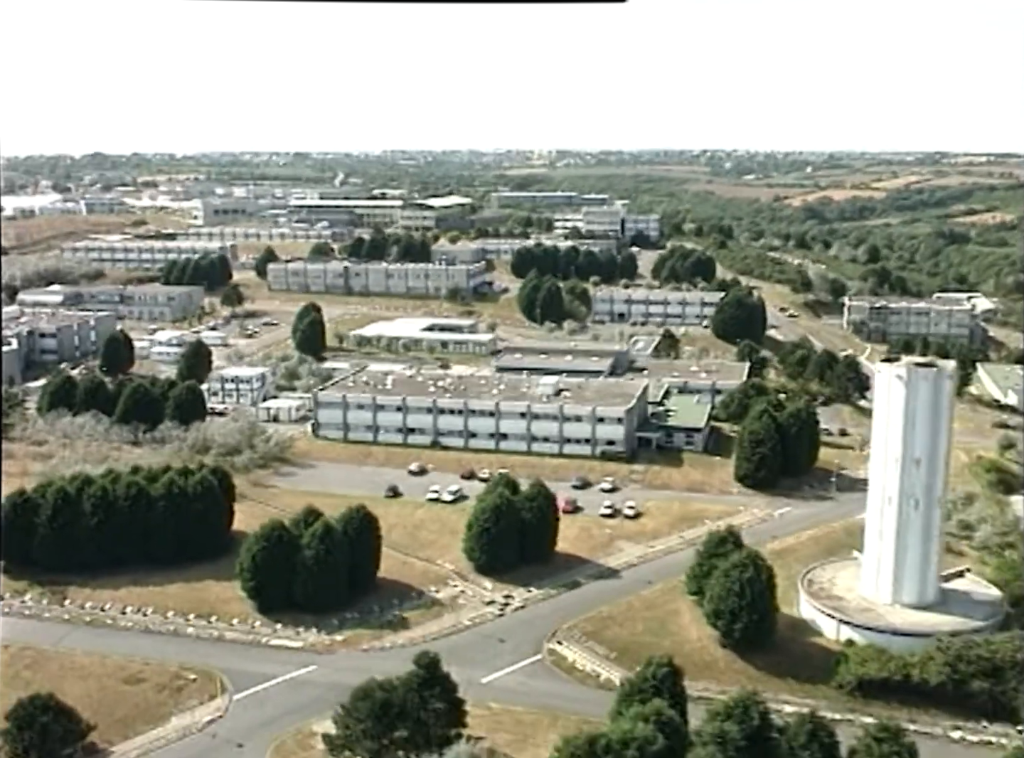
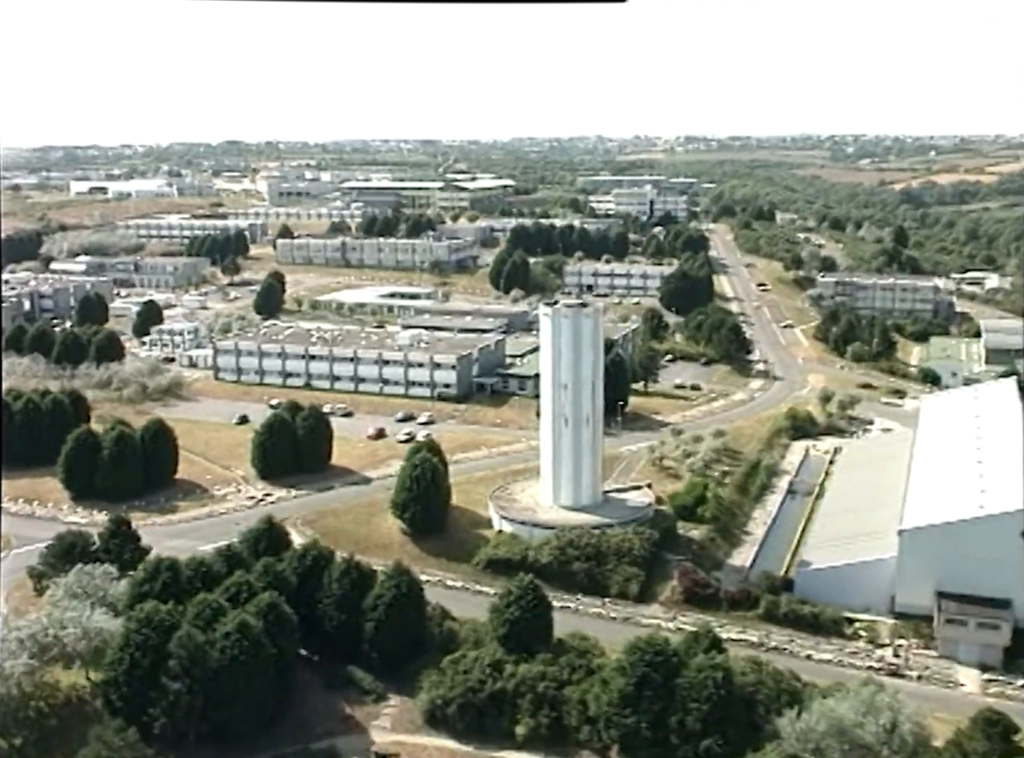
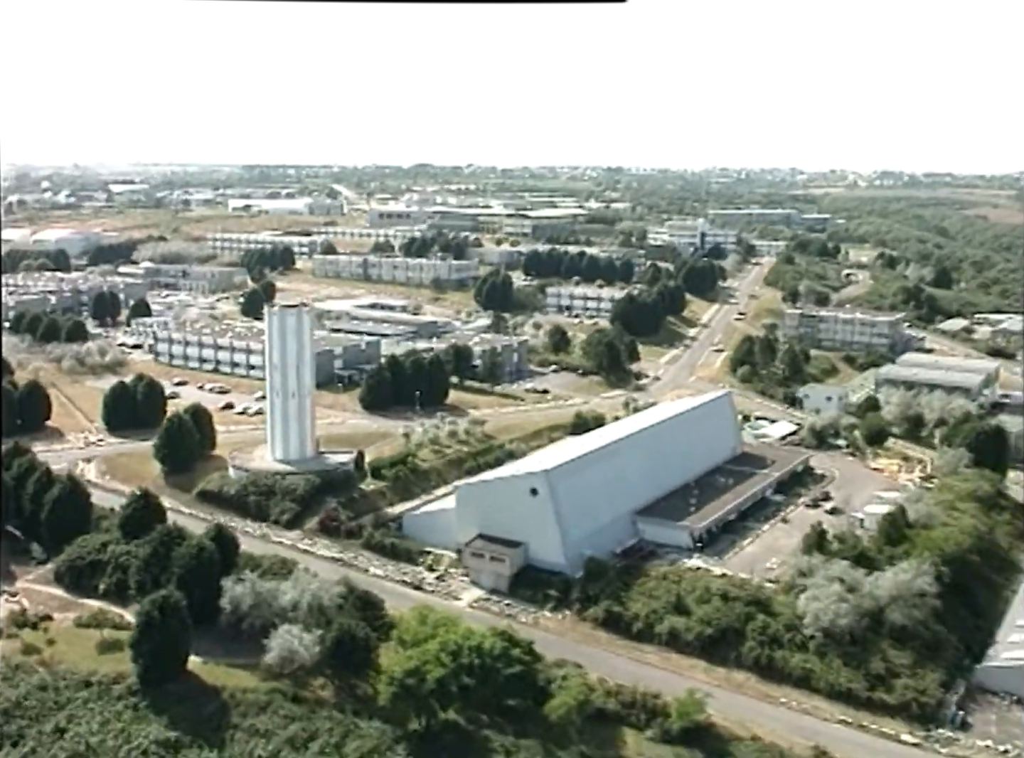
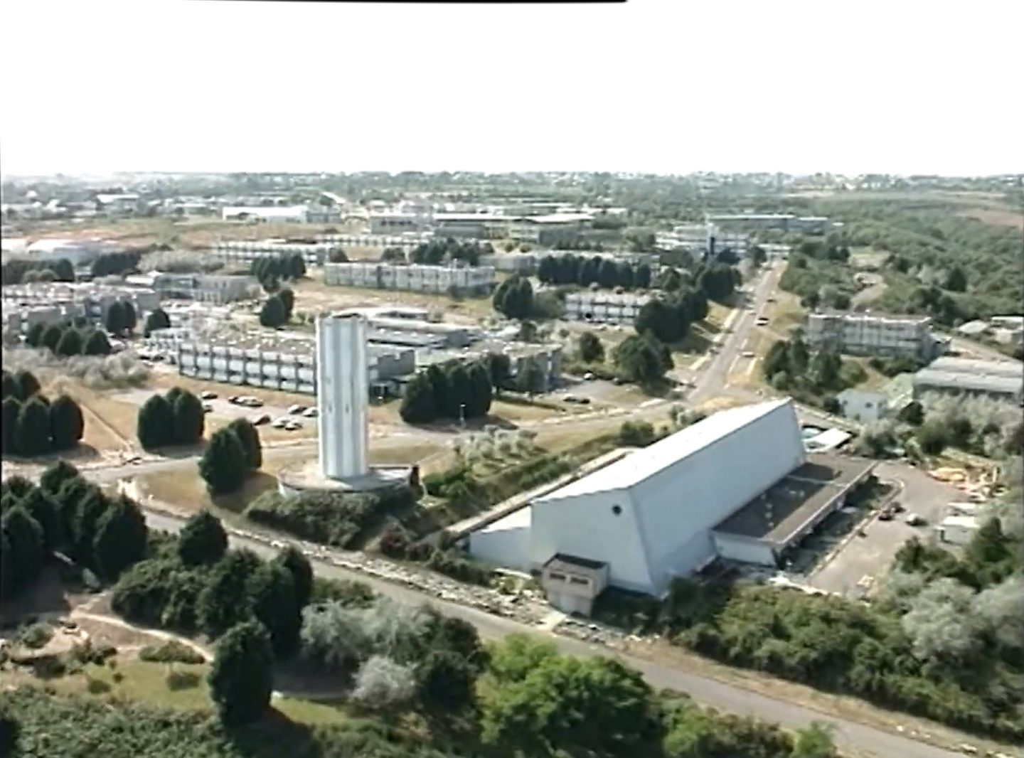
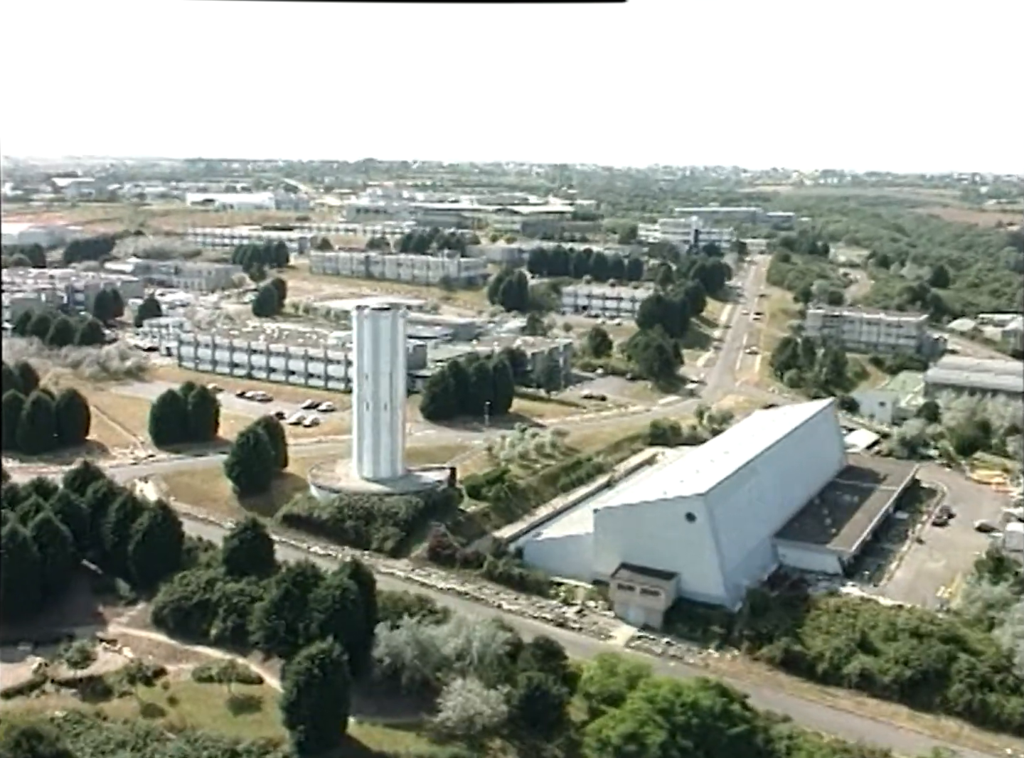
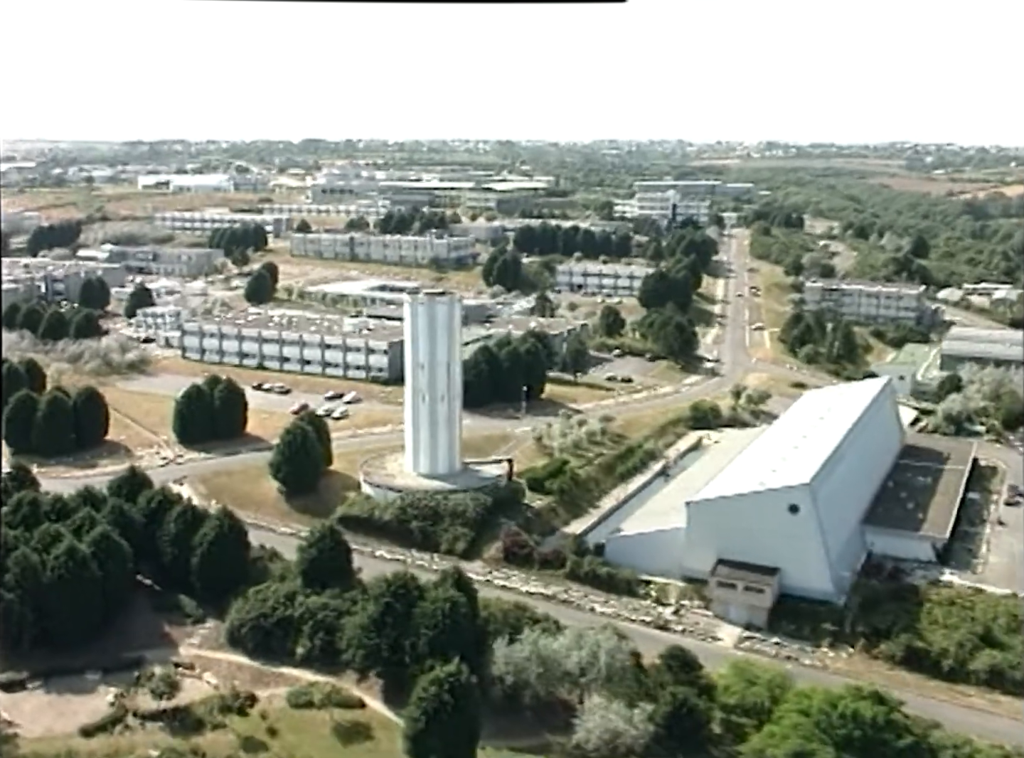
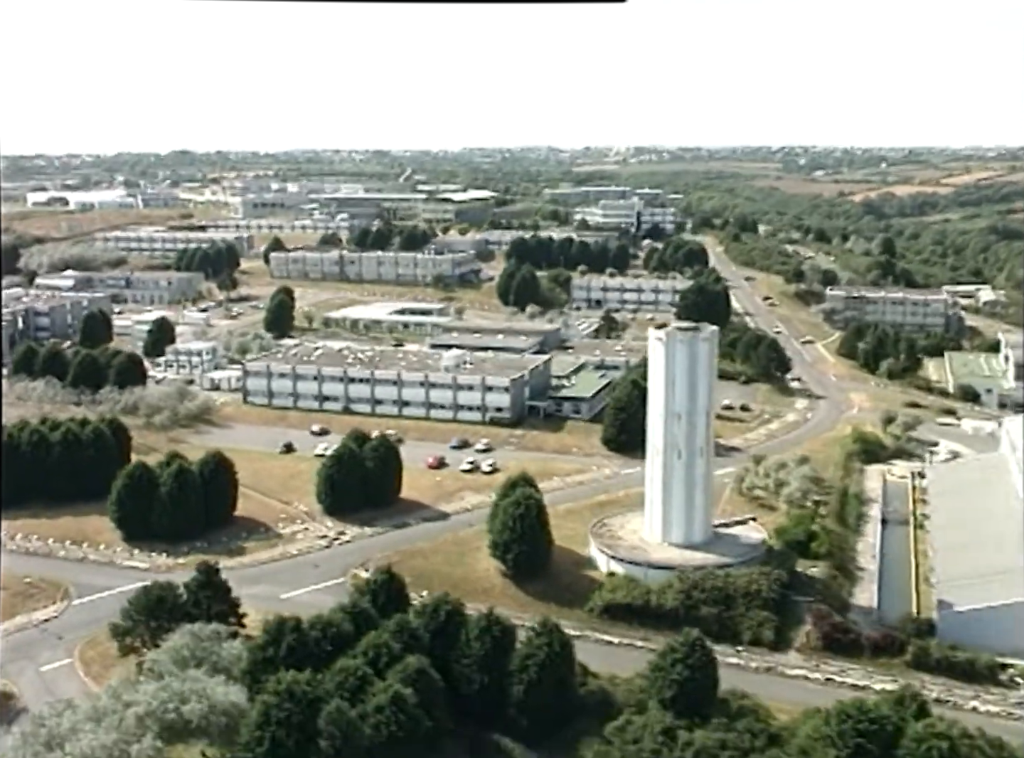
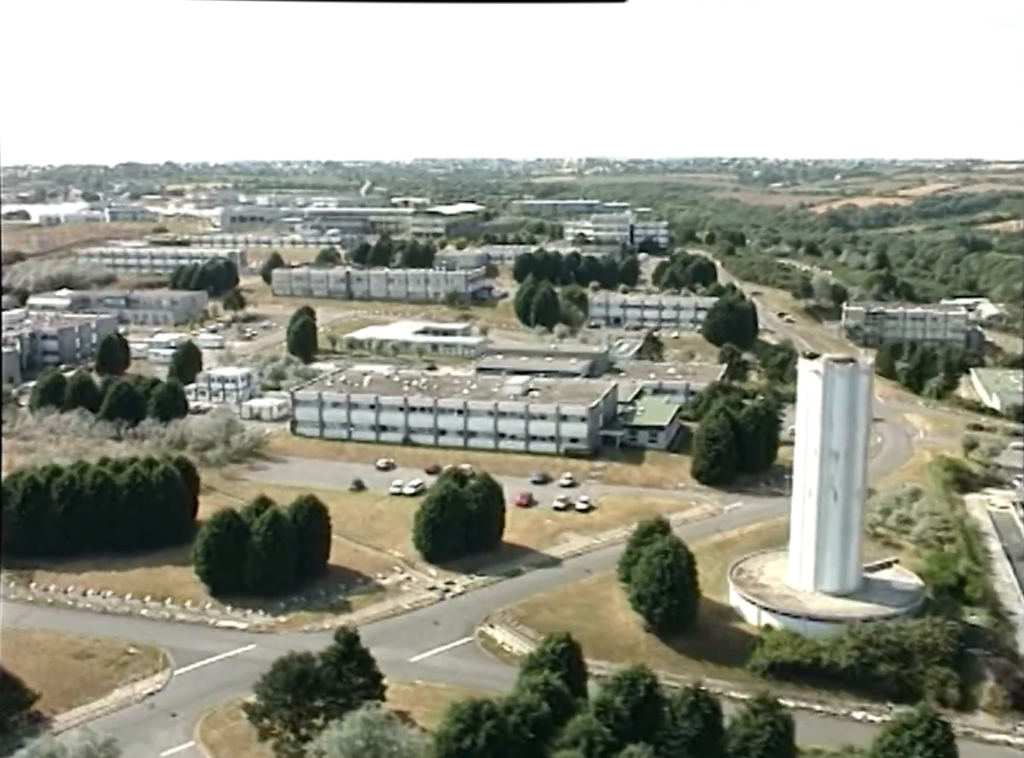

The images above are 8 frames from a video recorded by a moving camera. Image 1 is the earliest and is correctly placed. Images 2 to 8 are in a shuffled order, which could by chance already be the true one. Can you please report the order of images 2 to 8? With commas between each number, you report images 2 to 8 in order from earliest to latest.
8, 7, 2, 6, 5, 4, 3
